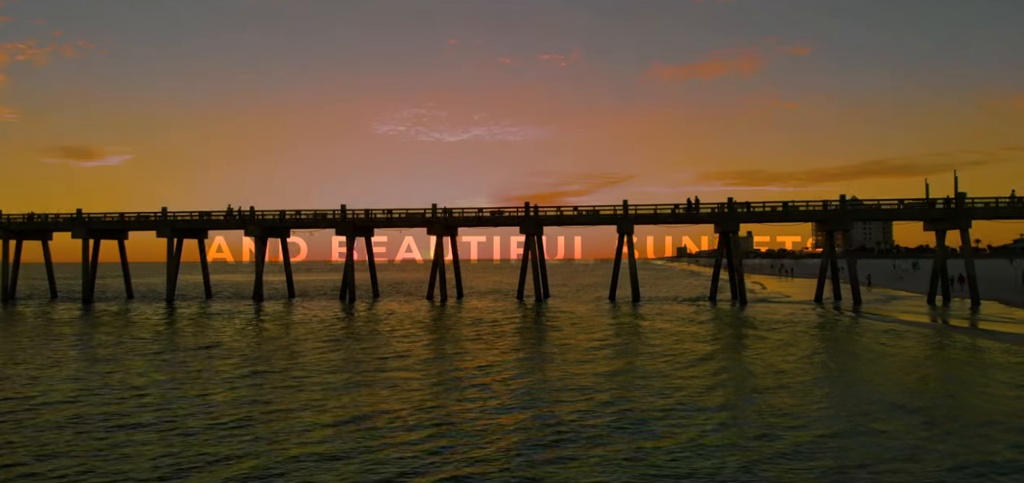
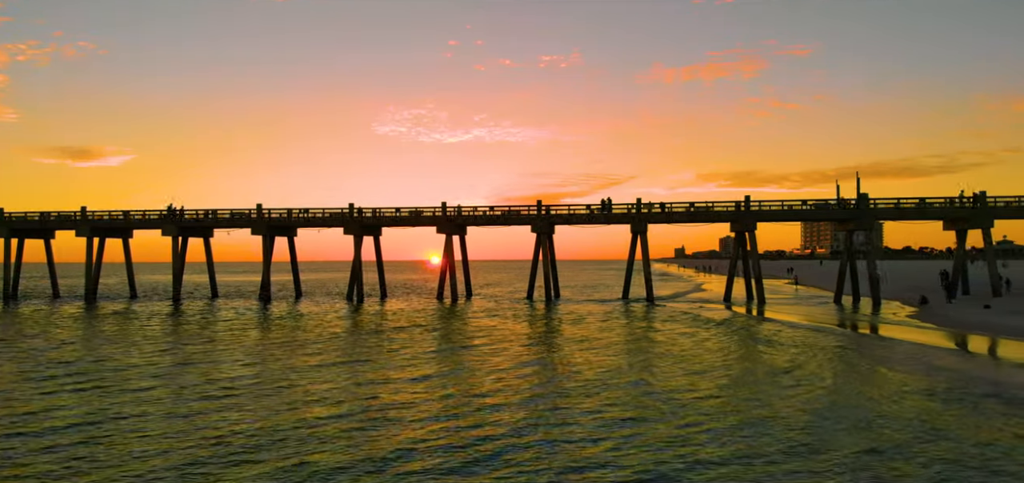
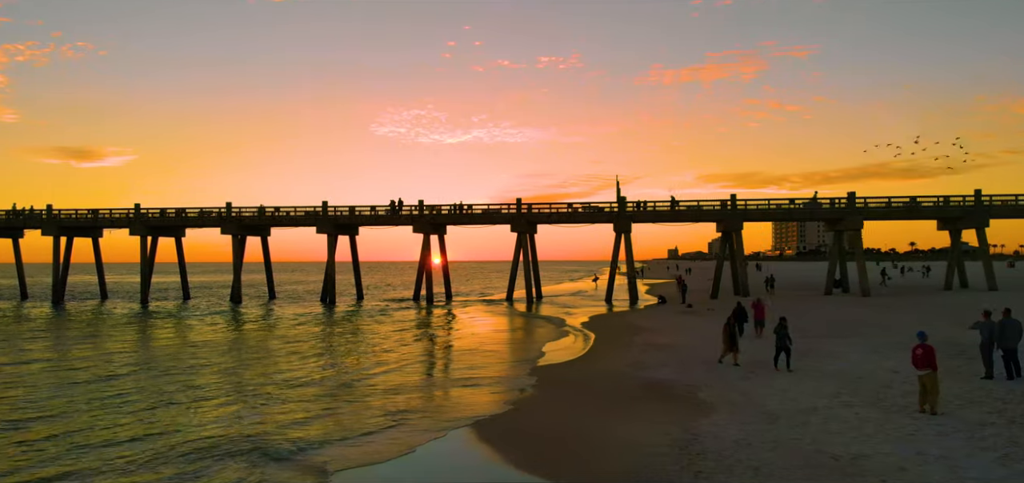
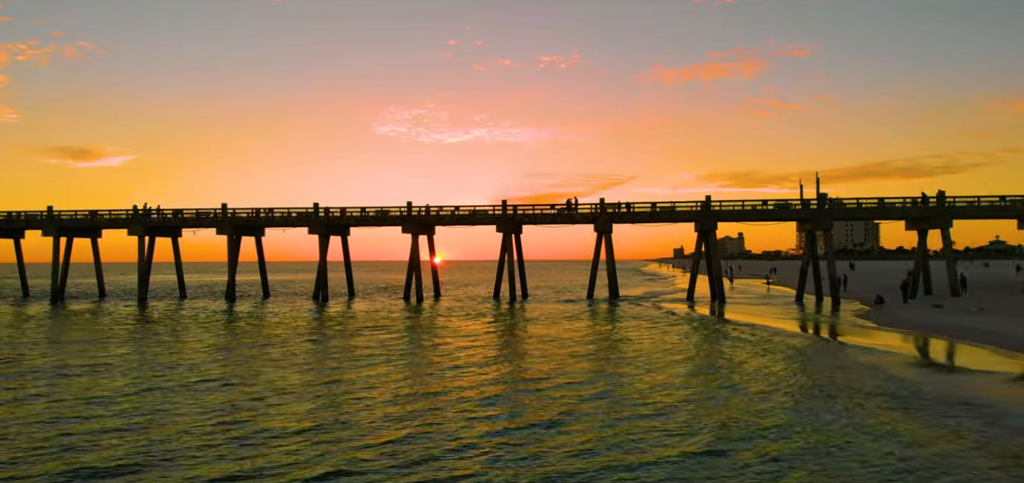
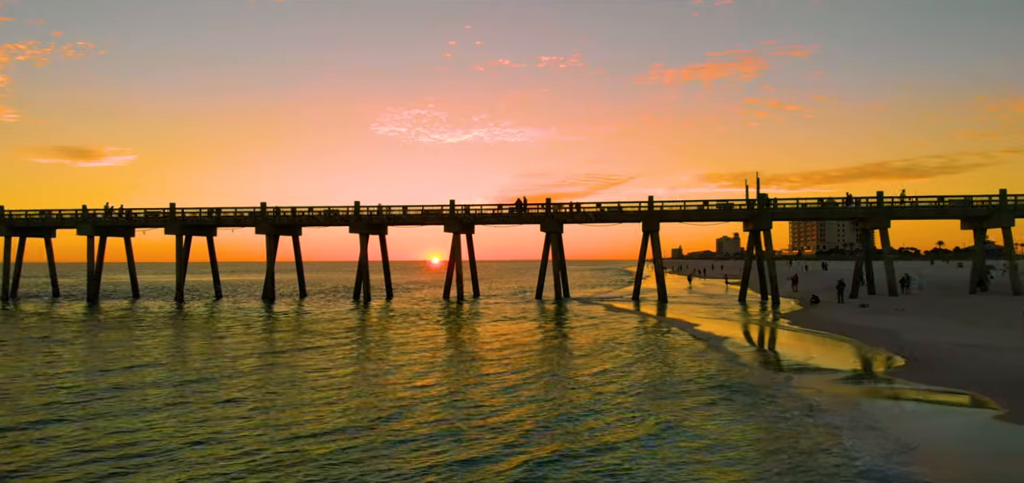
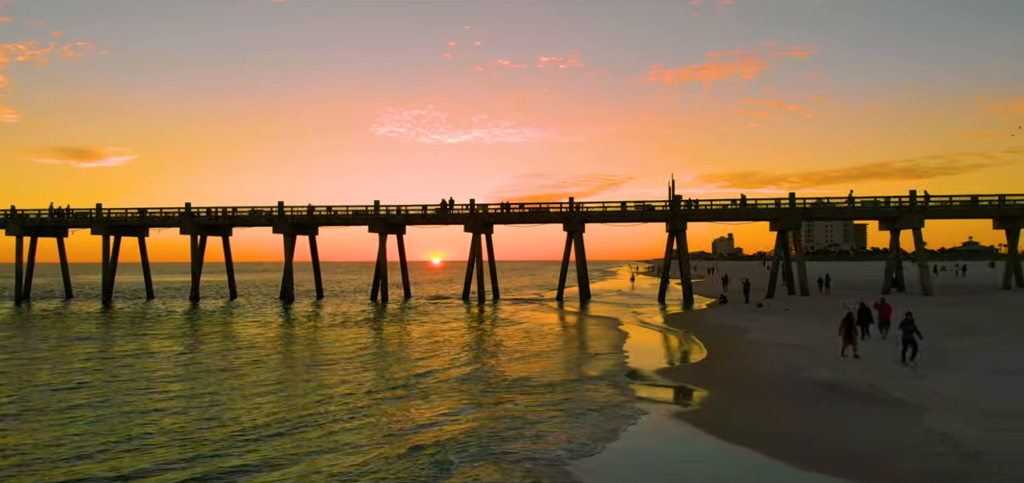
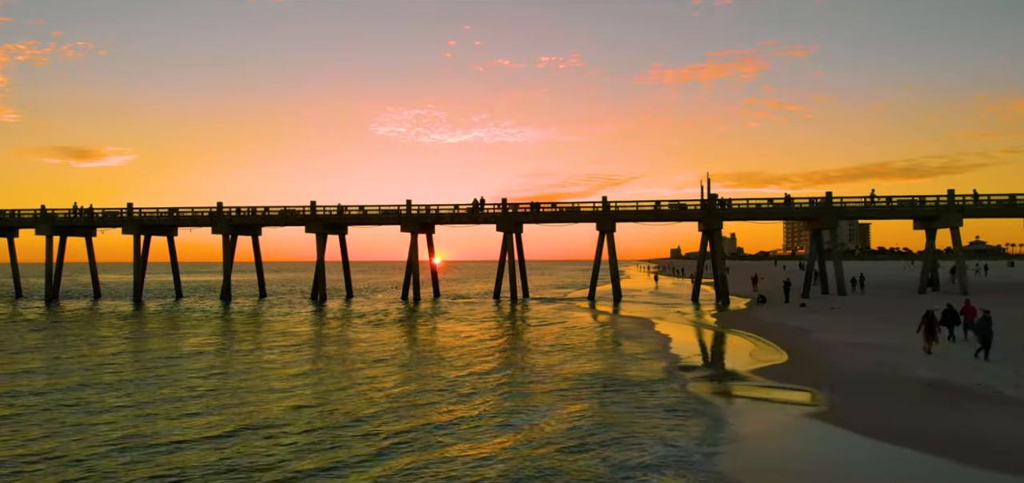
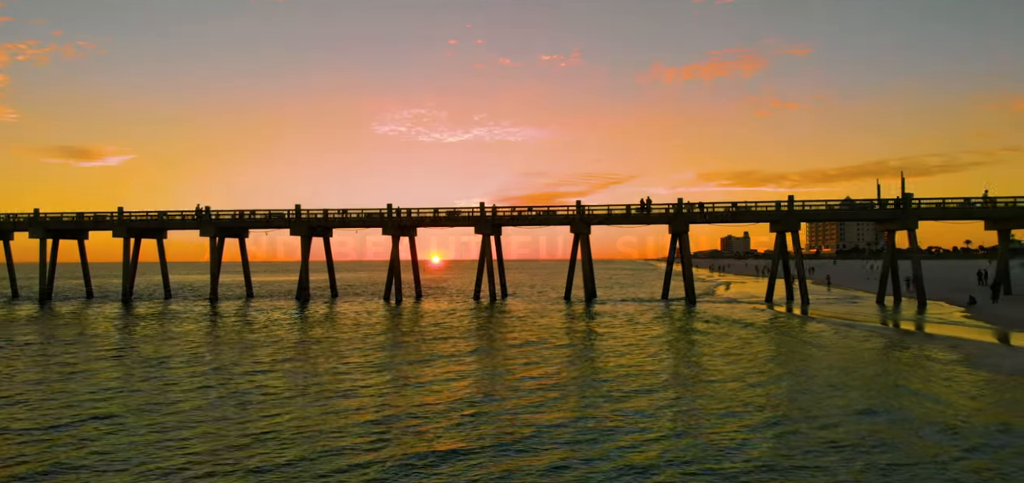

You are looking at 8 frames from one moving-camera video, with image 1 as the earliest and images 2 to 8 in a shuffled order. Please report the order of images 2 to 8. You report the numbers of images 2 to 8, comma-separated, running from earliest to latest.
8, 2, 4, 5, 7, 6, 3
